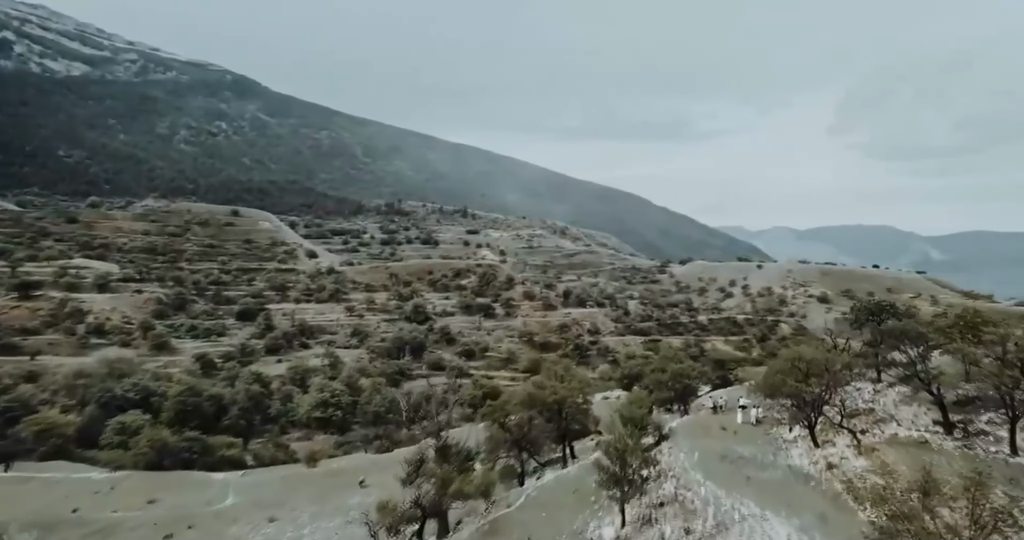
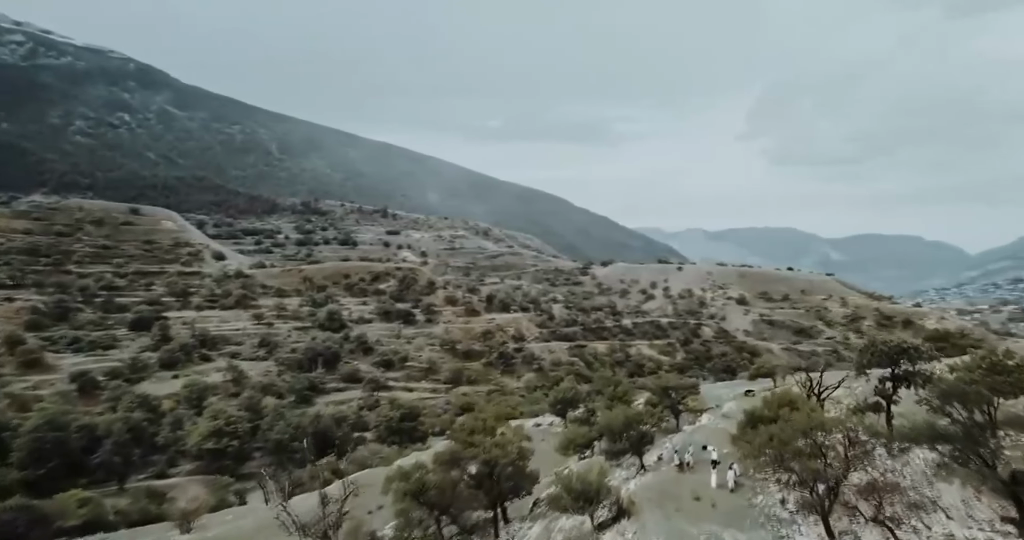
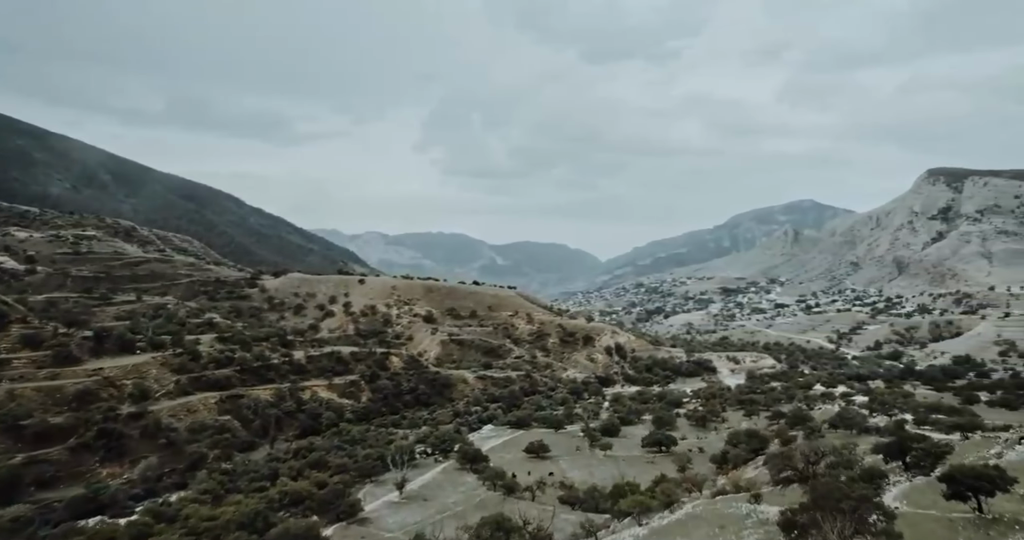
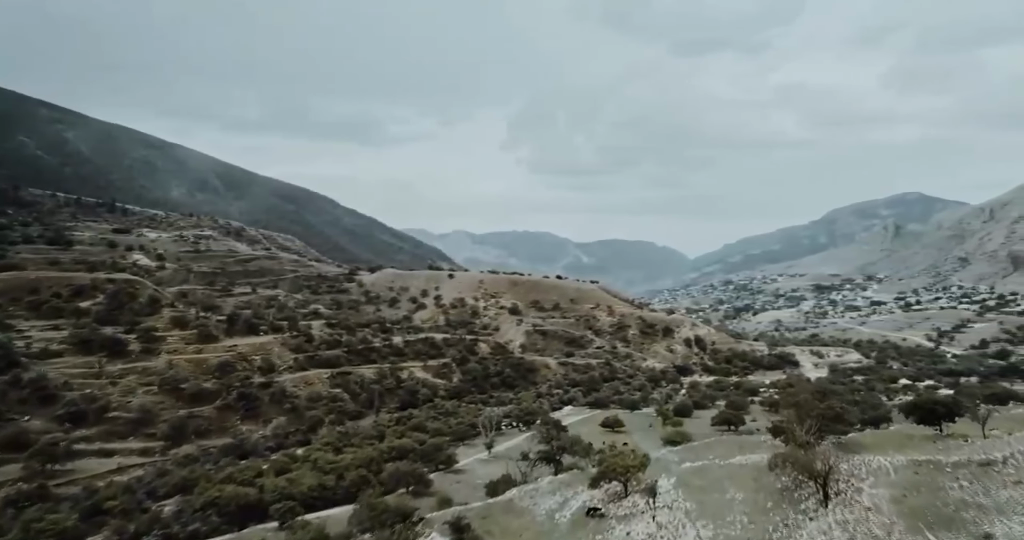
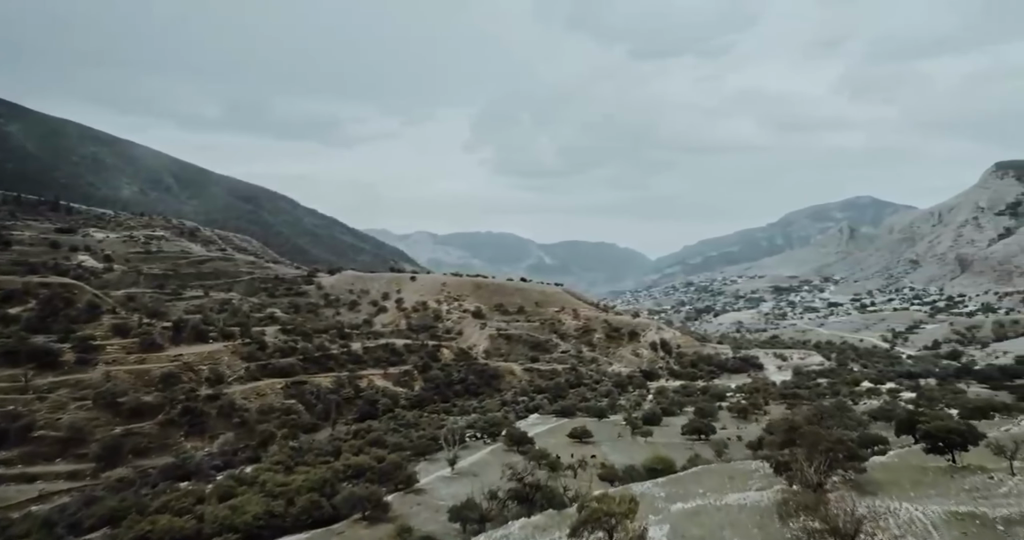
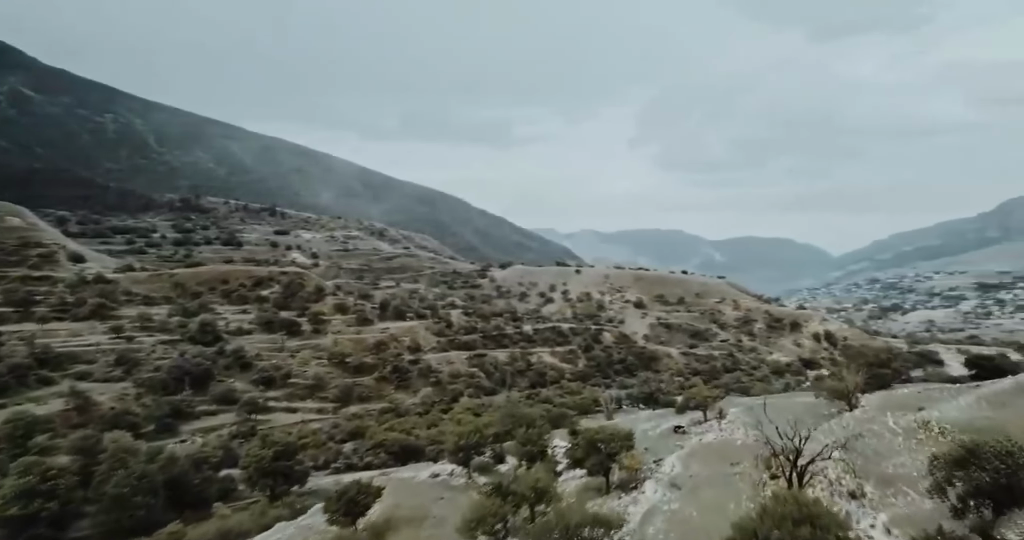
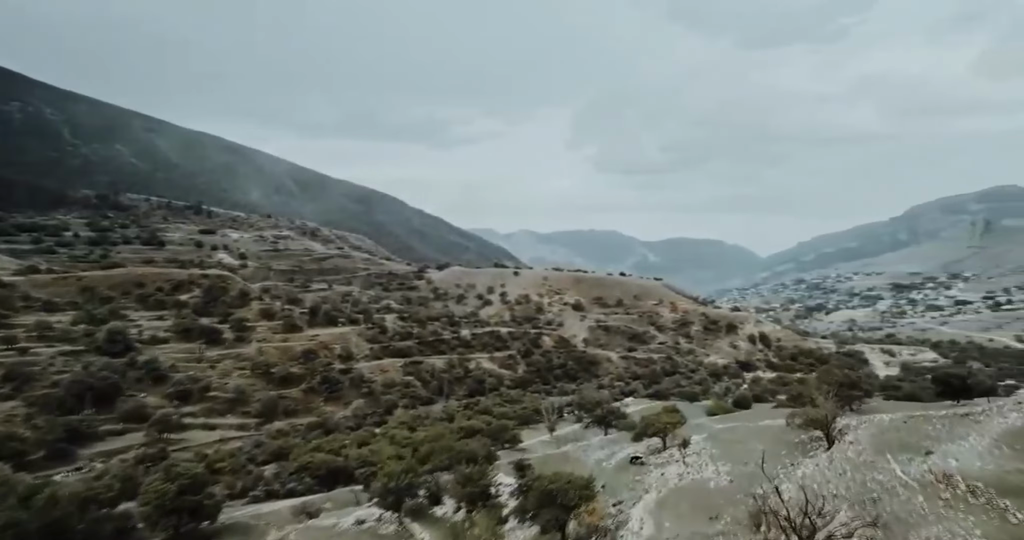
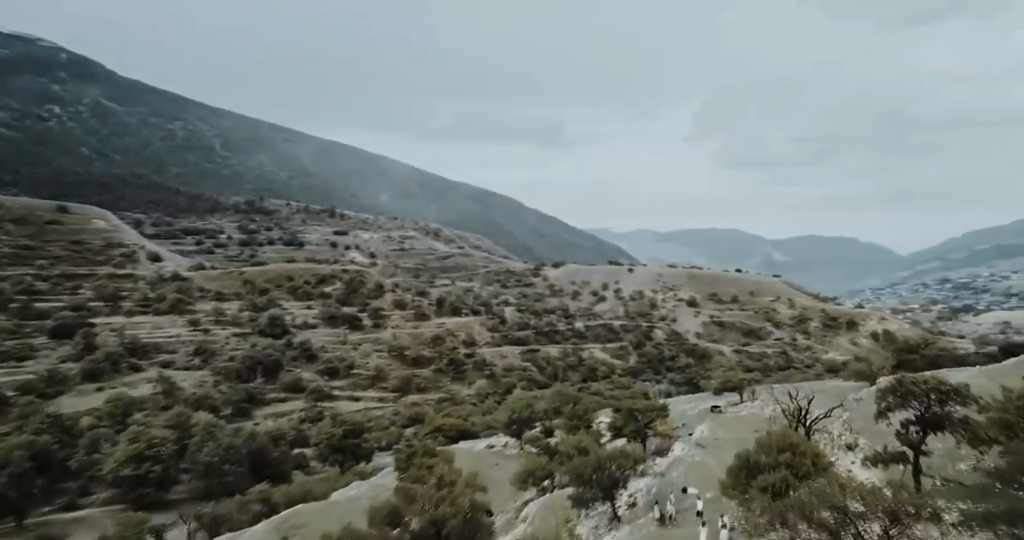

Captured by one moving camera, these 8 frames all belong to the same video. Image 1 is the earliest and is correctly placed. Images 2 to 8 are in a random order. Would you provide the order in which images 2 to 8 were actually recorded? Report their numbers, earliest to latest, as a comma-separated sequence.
2, 8, 6, 7, 4, 5, 3
